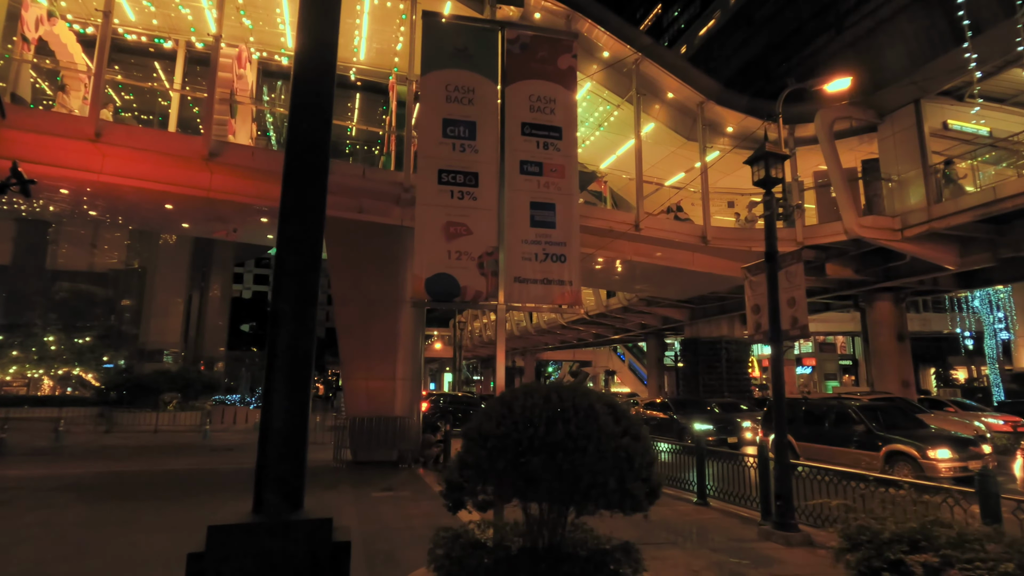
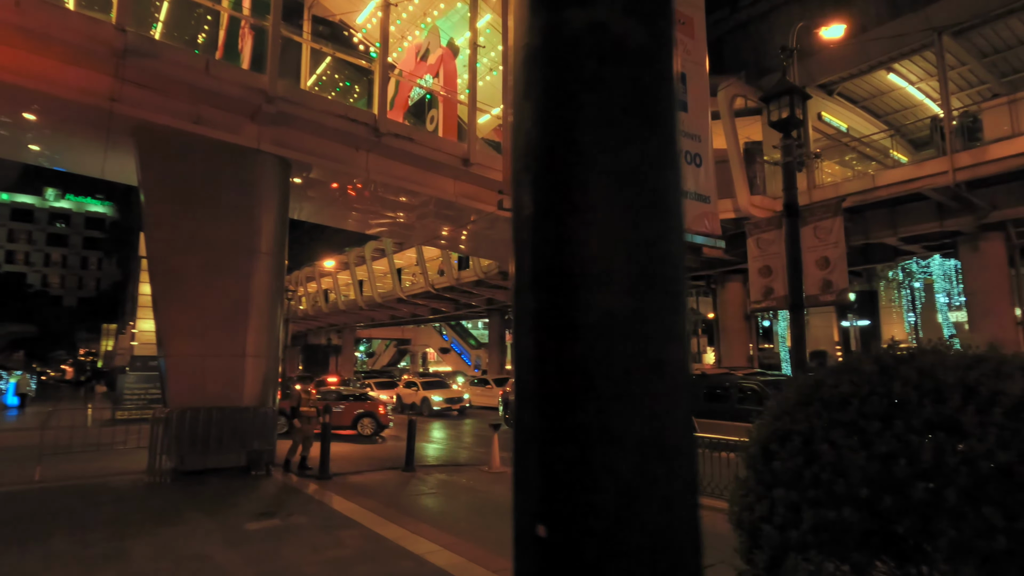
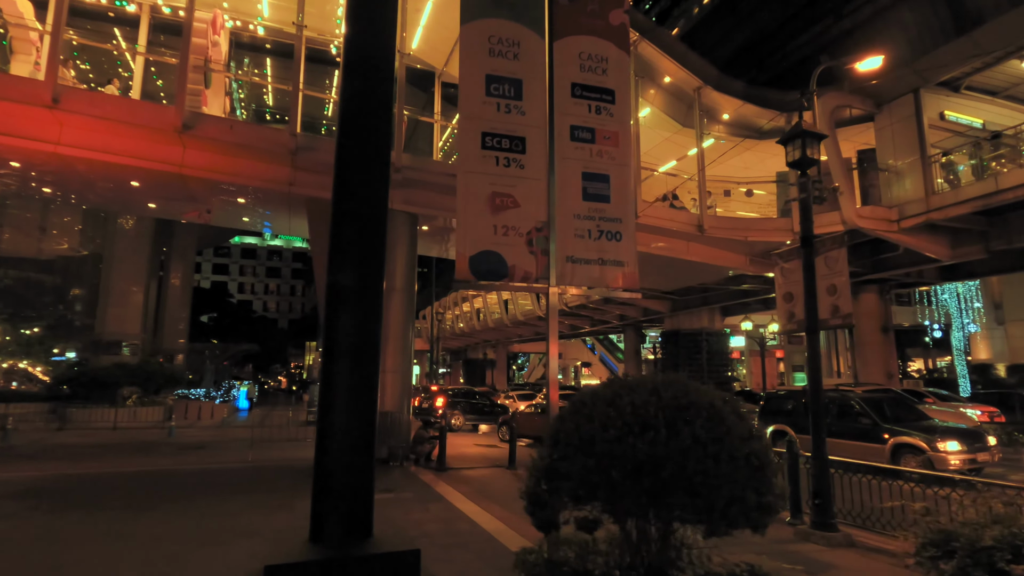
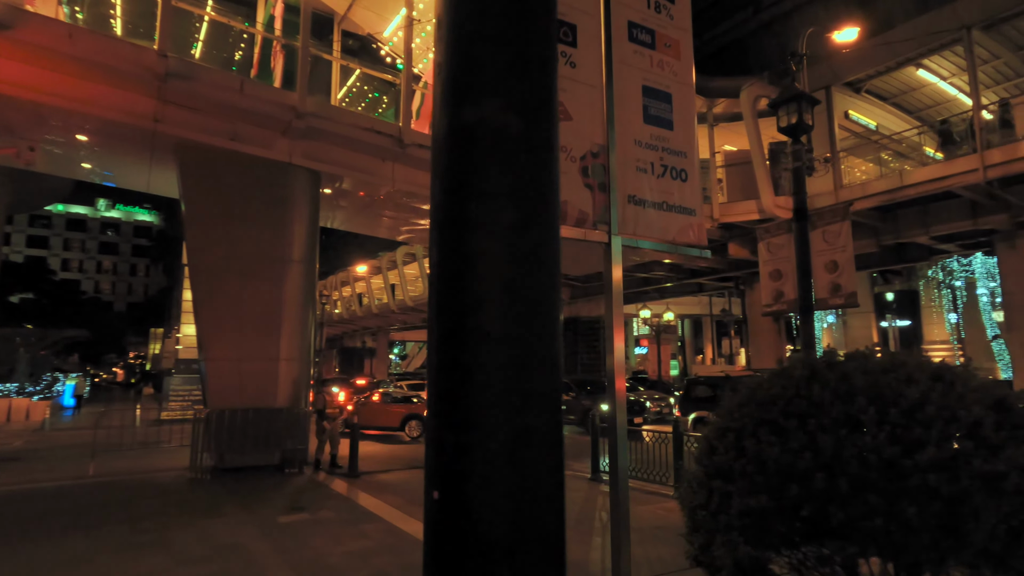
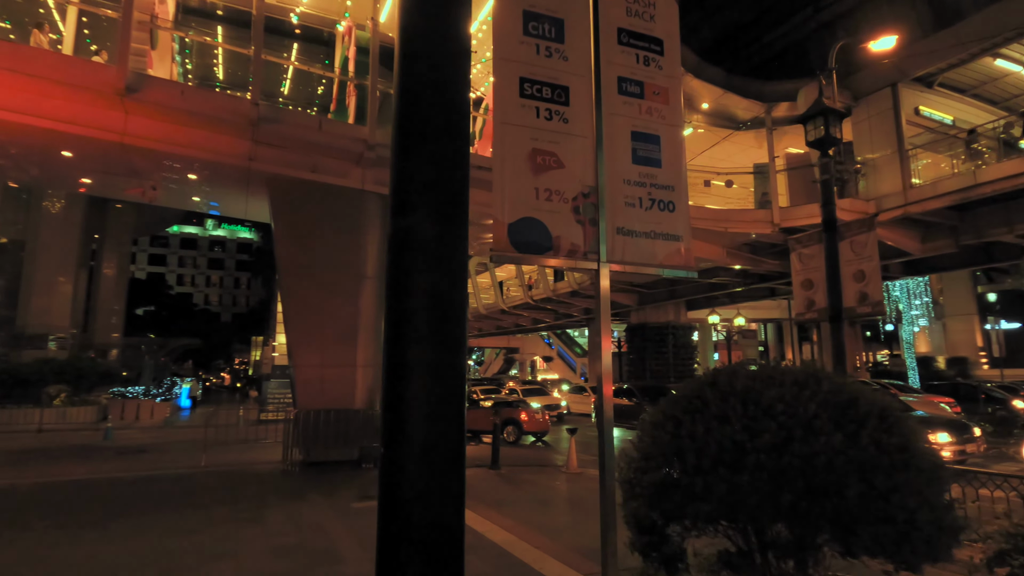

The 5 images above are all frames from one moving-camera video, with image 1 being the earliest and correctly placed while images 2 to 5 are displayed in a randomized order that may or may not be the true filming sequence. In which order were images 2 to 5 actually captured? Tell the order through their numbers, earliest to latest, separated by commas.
3, 5, 4, 2
